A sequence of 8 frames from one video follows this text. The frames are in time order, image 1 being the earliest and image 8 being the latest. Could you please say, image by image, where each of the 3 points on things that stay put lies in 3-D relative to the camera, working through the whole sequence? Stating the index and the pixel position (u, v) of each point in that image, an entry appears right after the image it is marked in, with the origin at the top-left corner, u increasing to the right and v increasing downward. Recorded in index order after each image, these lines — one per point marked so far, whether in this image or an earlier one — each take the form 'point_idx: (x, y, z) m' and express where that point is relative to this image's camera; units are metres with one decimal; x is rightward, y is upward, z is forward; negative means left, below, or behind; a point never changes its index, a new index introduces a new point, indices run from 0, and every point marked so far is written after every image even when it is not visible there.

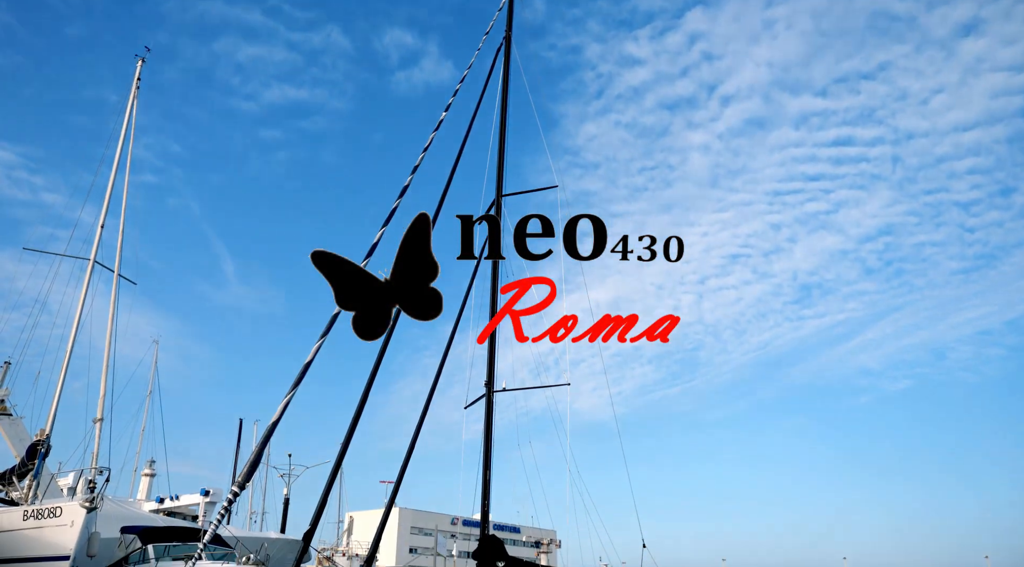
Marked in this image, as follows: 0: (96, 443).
0: (-7.8, -3.0, +14.7) m
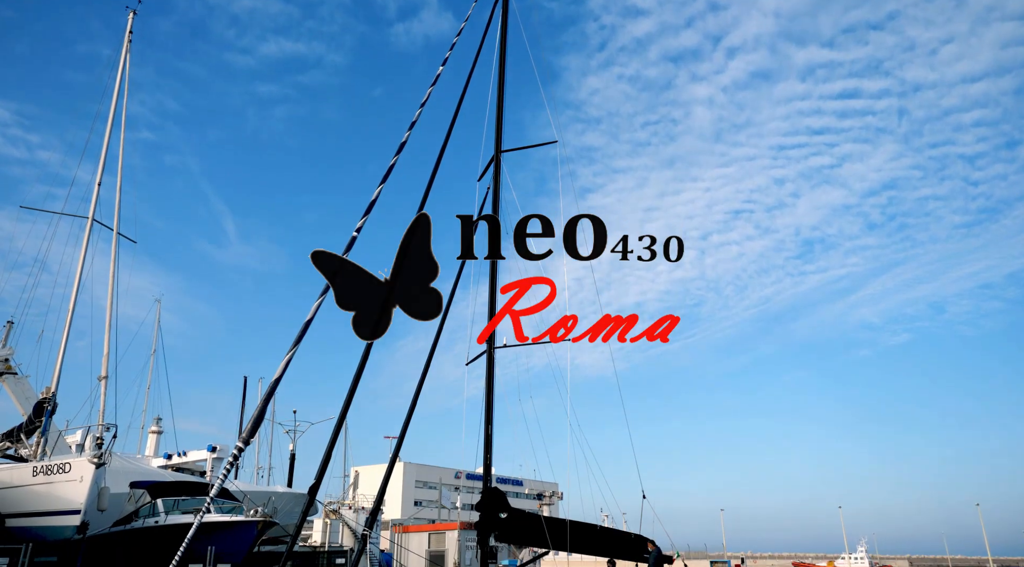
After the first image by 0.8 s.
0: (-7.8, -2.2, +14.9) m
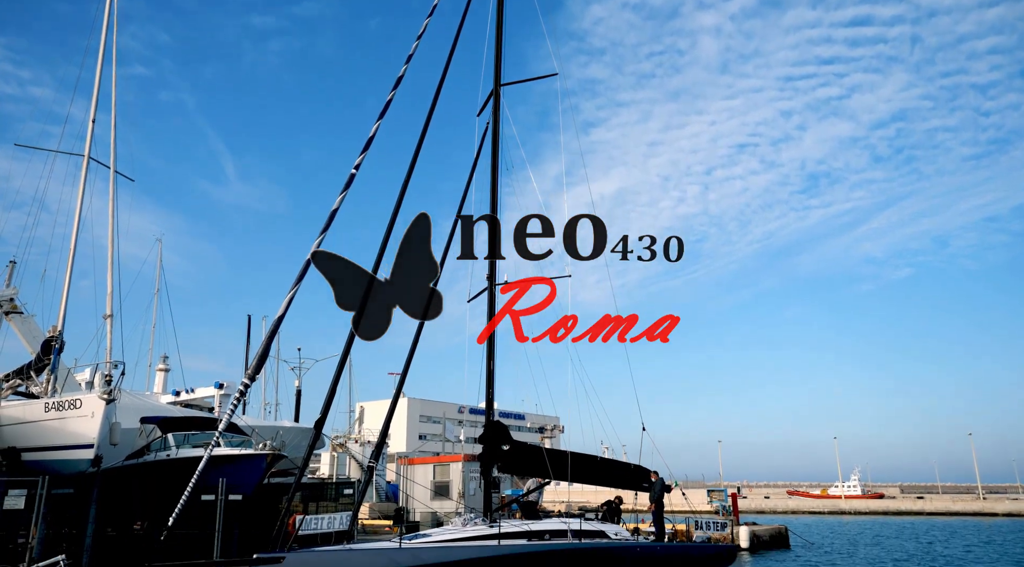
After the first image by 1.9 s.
0: (-7.8, -1.0, +15.1) m
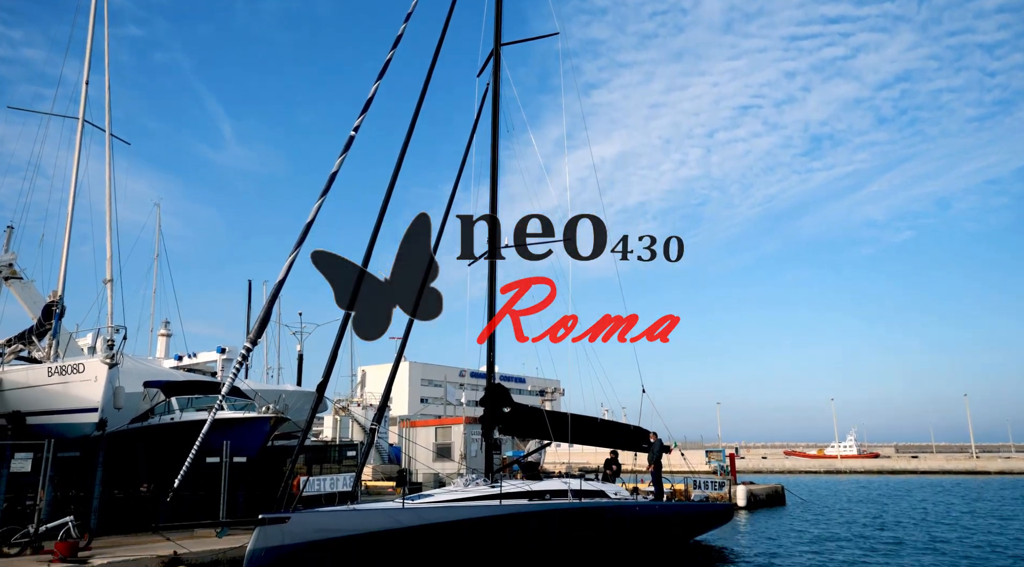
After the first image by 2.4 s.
0: (-7.8, -0.4, +15.1) m
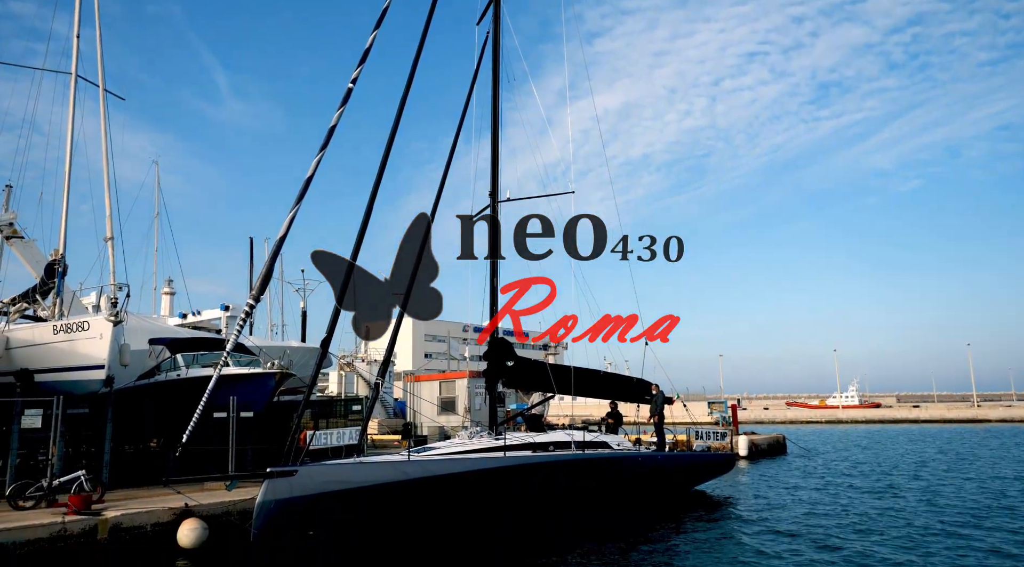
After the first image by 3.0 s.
0: (-7.7, +0.4, +15.1) m
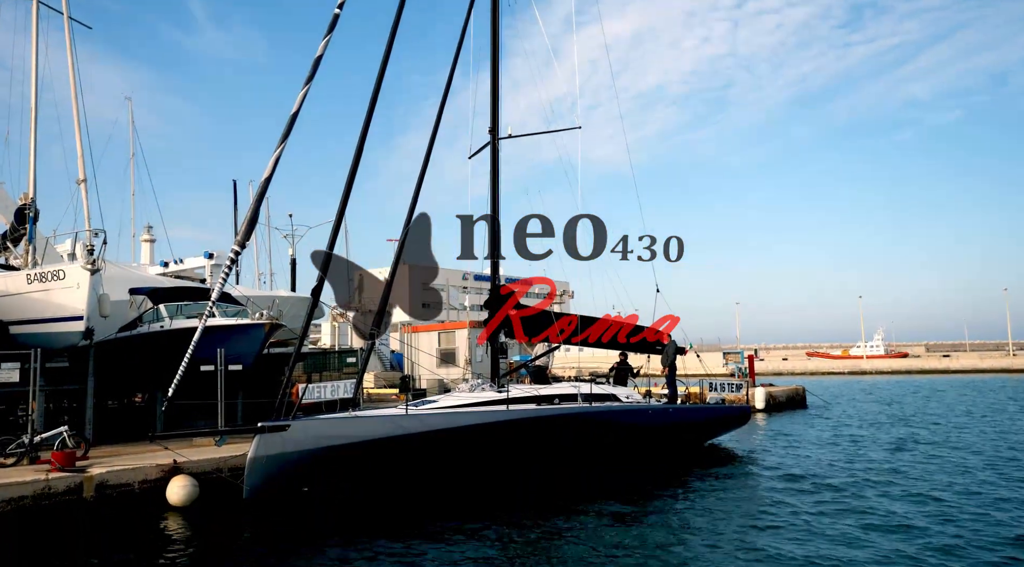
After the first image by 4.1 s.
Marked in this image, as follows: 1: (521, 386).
0: (-7.7, +1.4, +14.1) m
1: (+0.2, -1.7, +13.2) m
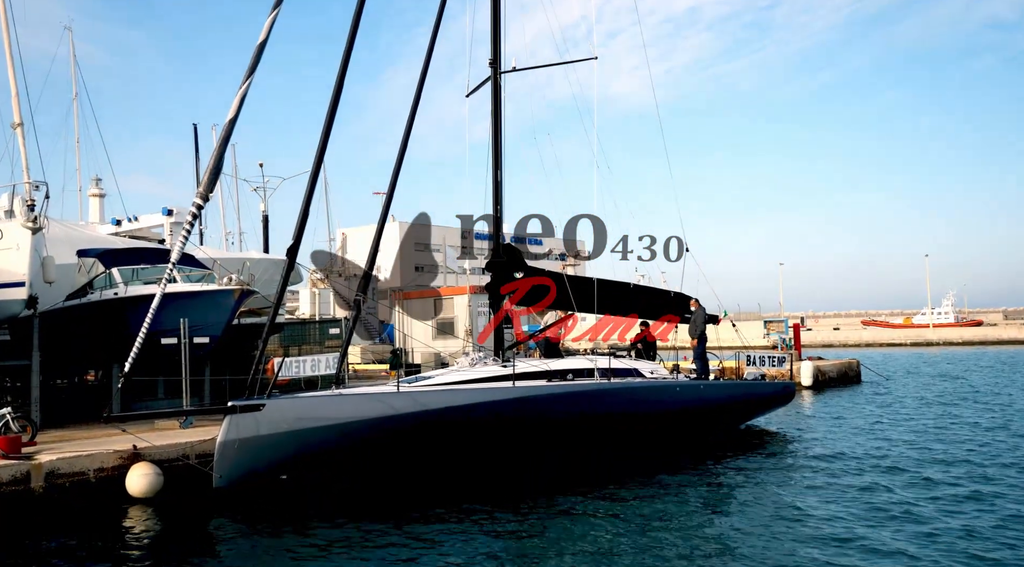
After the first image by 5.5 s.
0: (-7.6, +2.0, +12.1) m
1: (+0.3, -1.1, +11.4) m
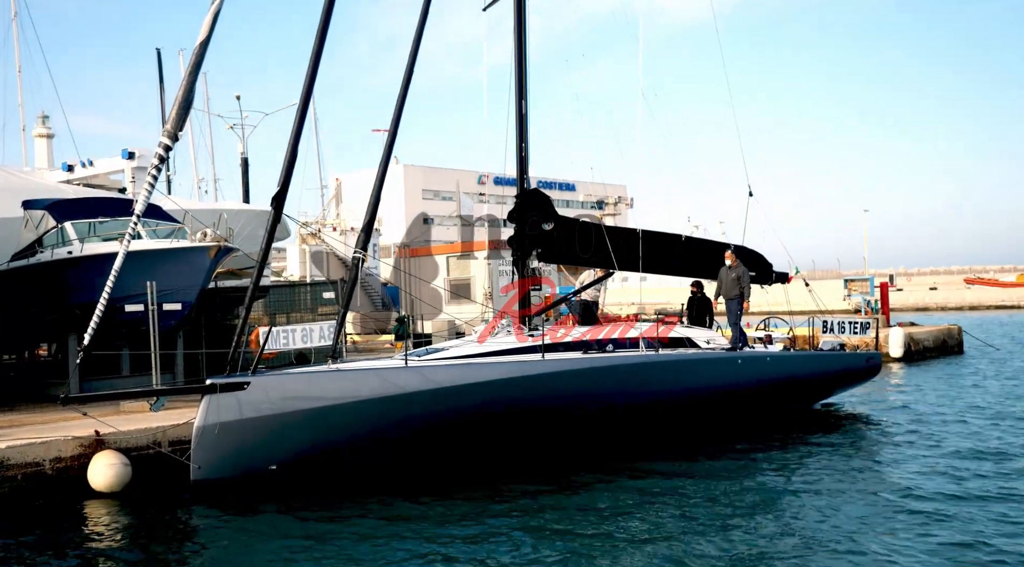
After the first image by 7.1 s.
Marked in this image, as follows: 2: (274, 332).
0: (-7.2, +2.6, +10.1) m
1: (+0.6, -0.6, +9.6) m
2: (-2.9, -0.6, +9.5) m
